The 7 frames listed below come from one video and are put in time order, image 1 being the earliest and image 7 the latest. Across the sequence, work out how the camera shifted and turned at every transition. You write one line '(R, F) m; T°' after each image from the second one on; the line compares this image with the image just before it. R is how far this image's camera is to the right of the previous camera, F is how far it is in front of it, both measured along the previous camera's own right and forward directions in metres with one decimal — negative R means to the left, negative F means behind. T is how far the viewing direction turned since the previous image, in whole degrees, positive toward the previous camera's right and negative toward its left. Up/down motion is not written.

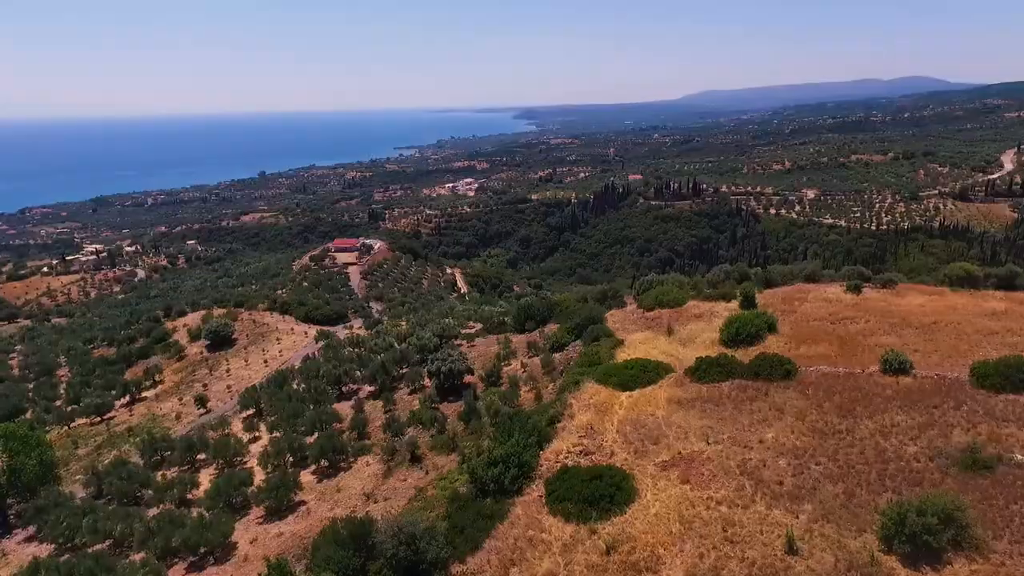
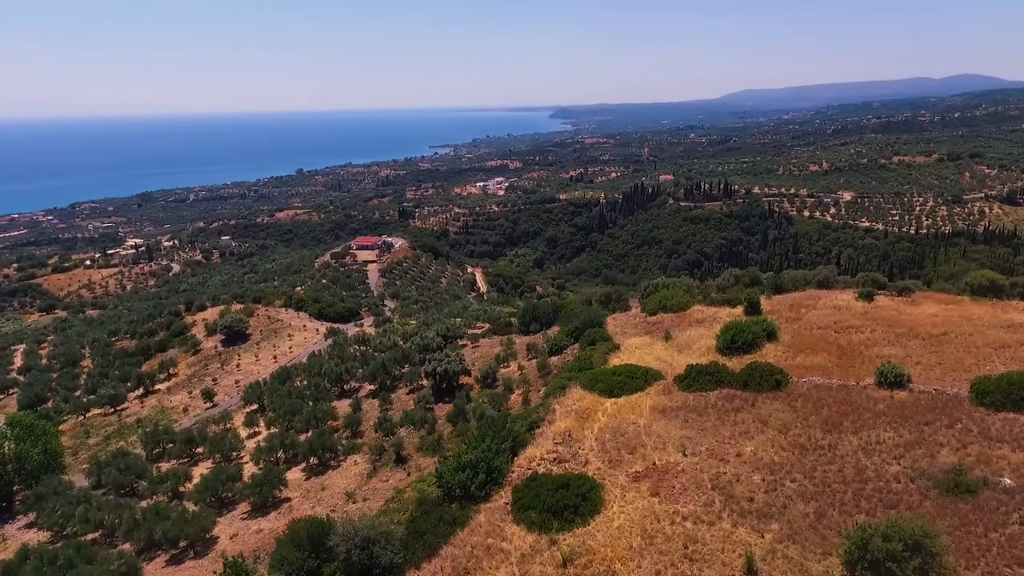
(+1.6, +0.3) m; -3°
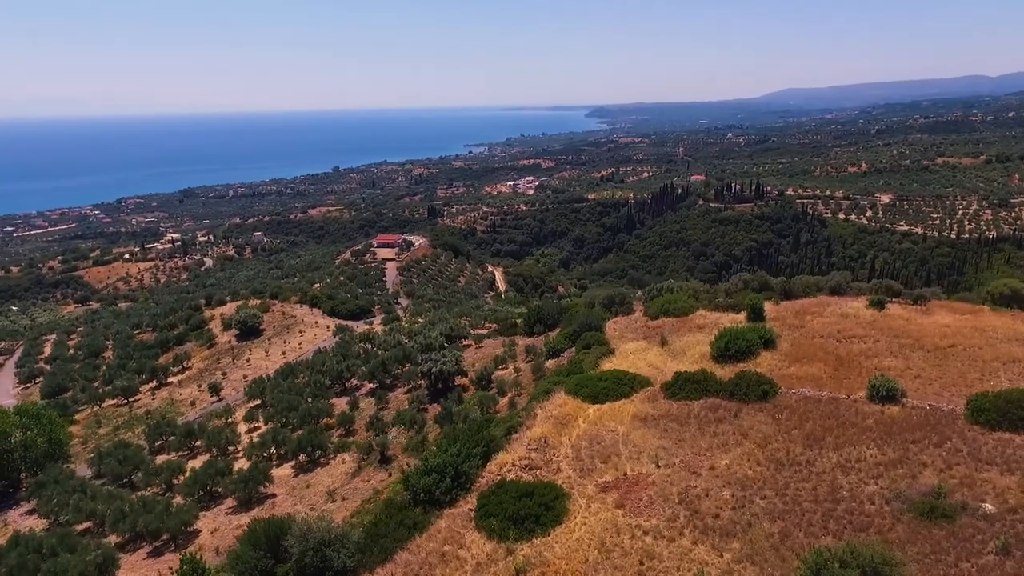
(+1.6, +0.3) m; -3°
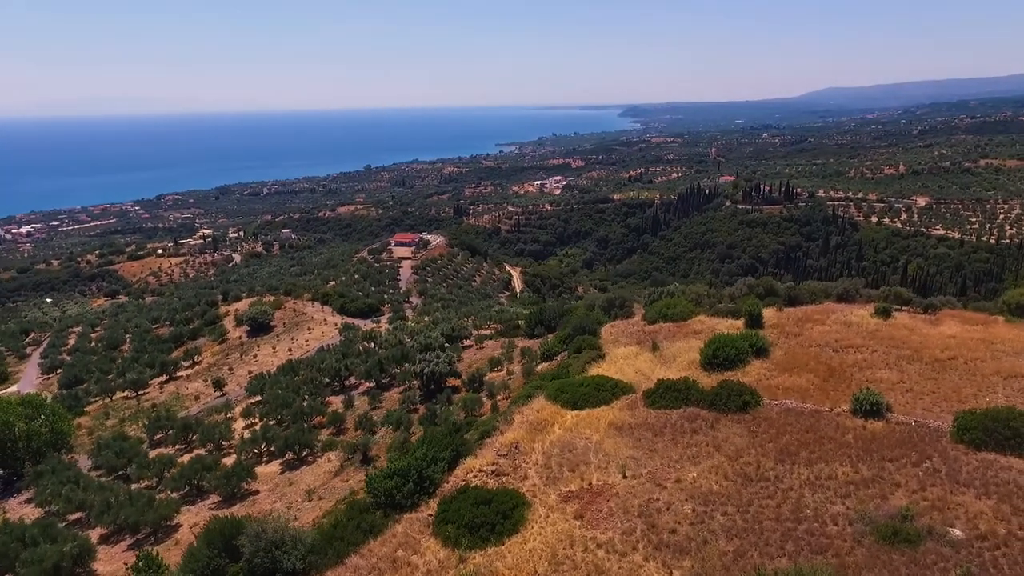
(+1.6, +0.3) m; -3°
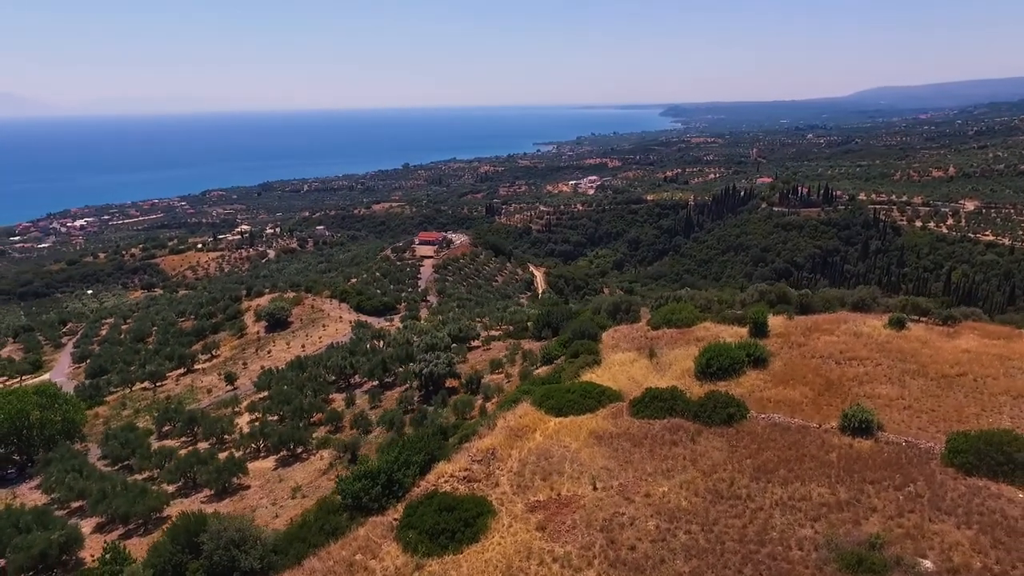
(+1.6, +0.3) m; -3°
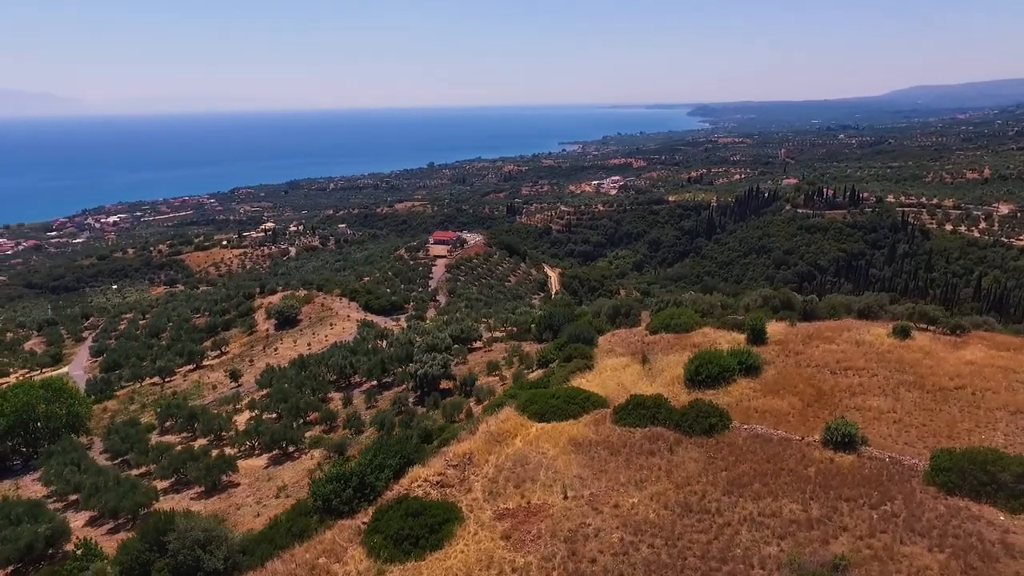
(+1.2, +0.2) m; -2°
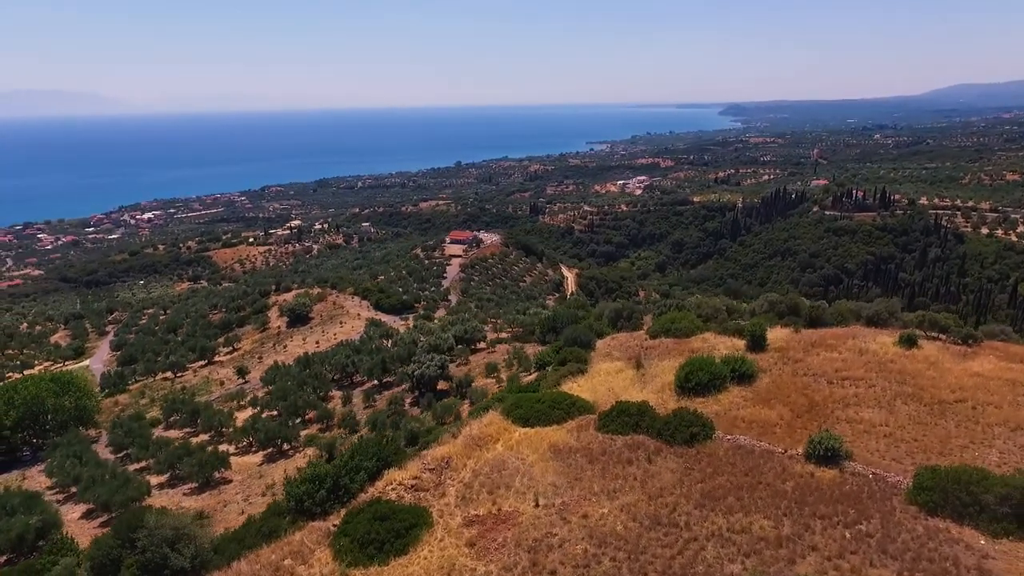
(+1.2, +0.2) m; -2°
